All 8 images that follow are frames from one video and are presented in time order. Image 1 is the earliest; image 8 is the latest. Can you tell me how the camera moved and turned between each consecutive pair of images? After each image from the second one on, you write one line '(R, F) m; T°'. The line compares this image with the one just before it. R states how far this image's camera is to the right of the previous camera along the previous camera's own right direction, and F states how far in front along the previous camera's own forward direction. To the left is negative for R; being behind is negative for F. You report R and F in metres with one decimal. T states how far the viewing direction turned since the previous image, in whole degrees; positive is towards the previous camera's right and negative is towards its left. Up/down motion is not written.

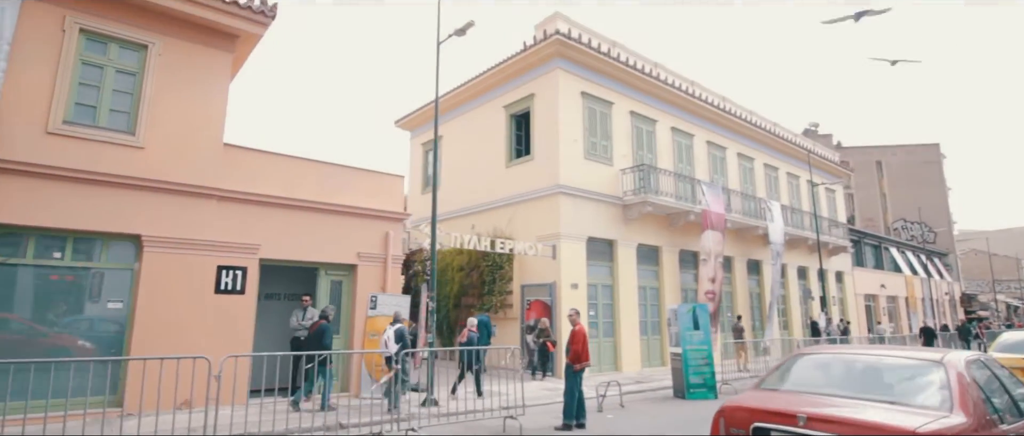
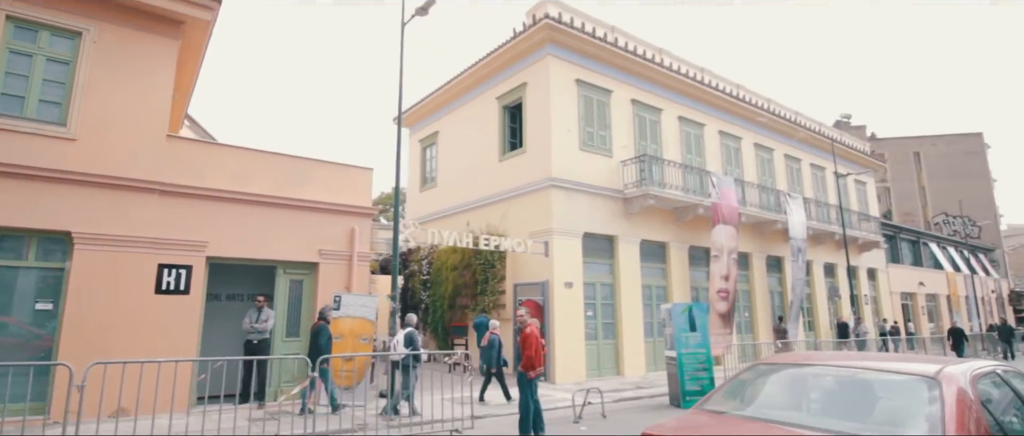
(+1.0, +0.9) m; -3°
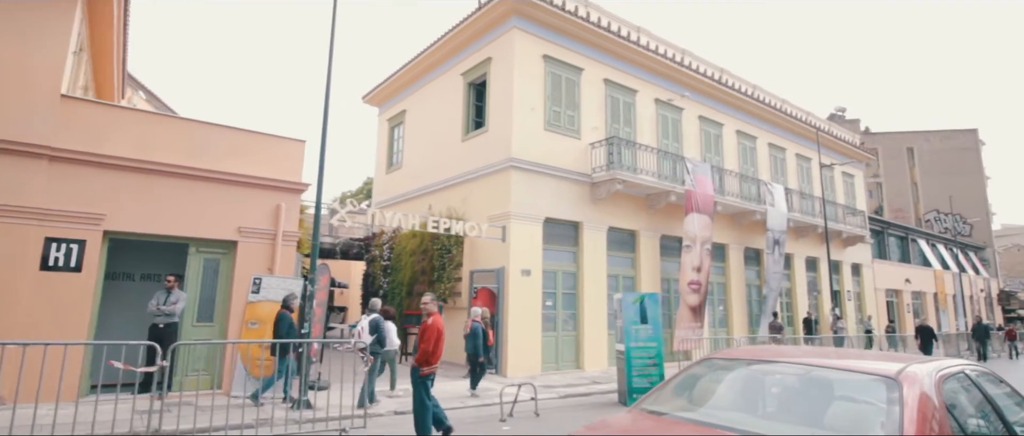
(+1.0, +0.8) m; 0°
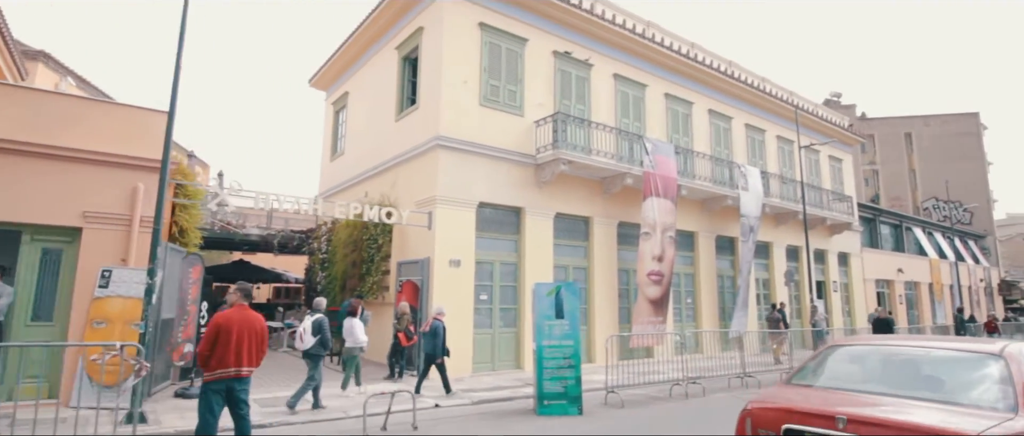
(+1.6, +1.3) m; 0°
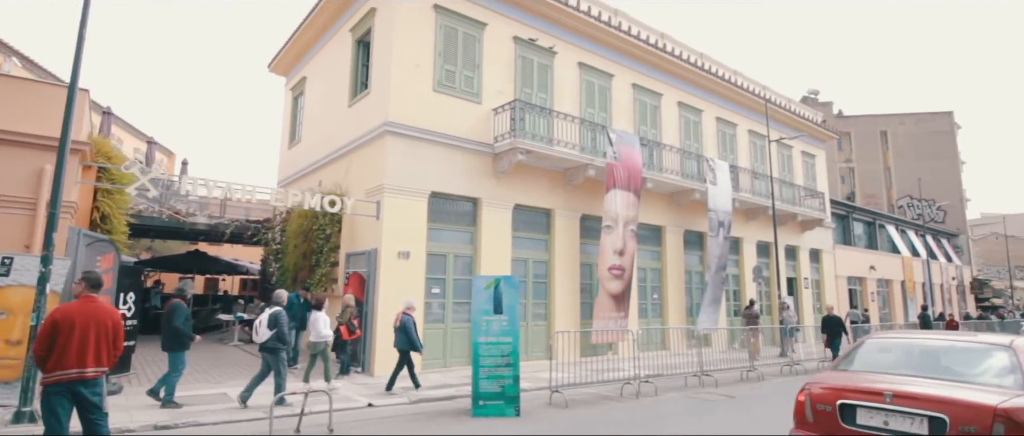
(+0.7, +0.5) m; +1°
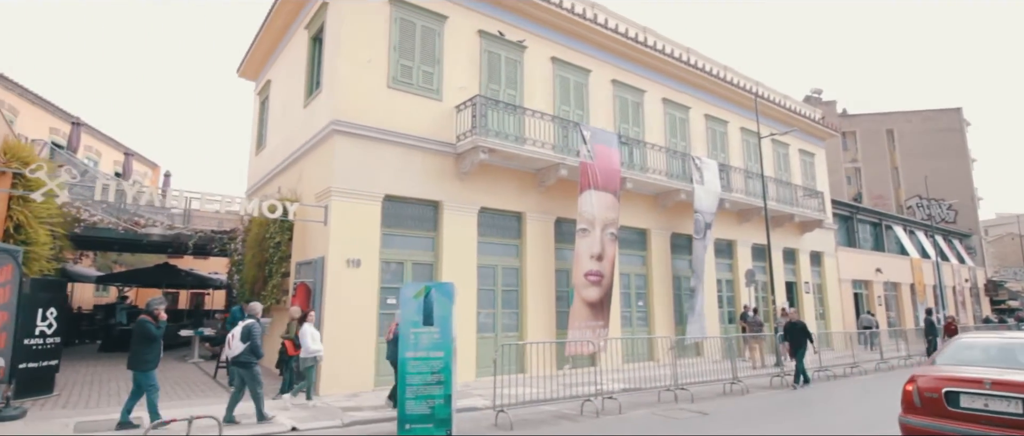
(+1.0, +0.8) m; -1°
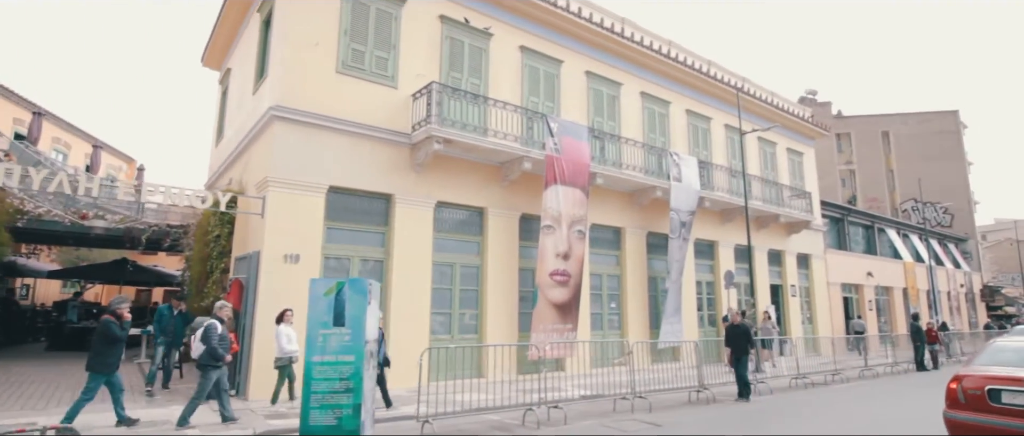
(+0.8, +0.7) m; 0°
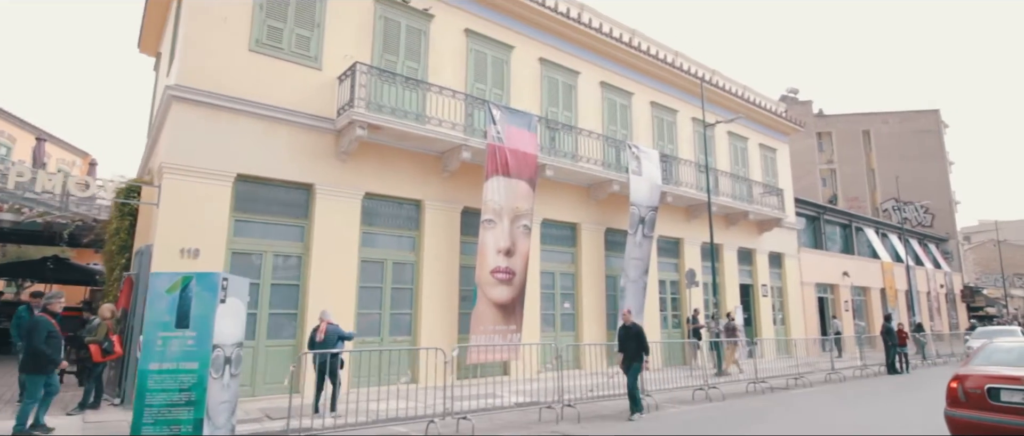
(+1.1, +0.9) m; +1°
